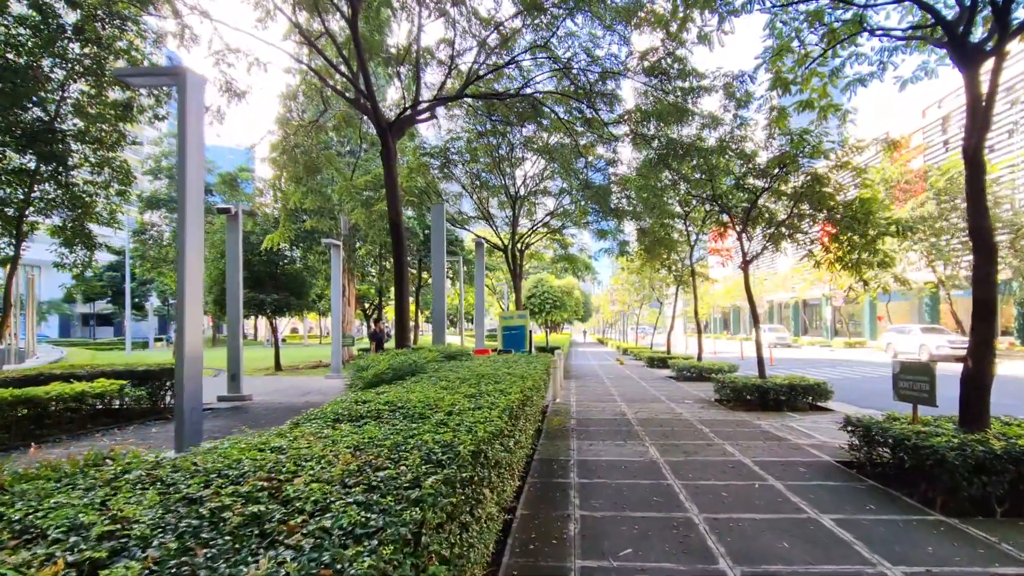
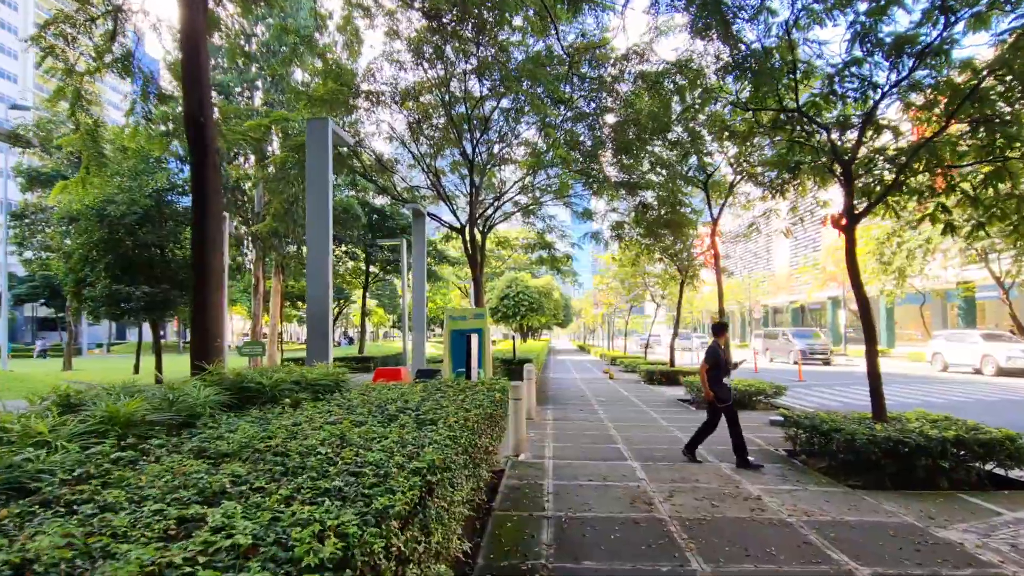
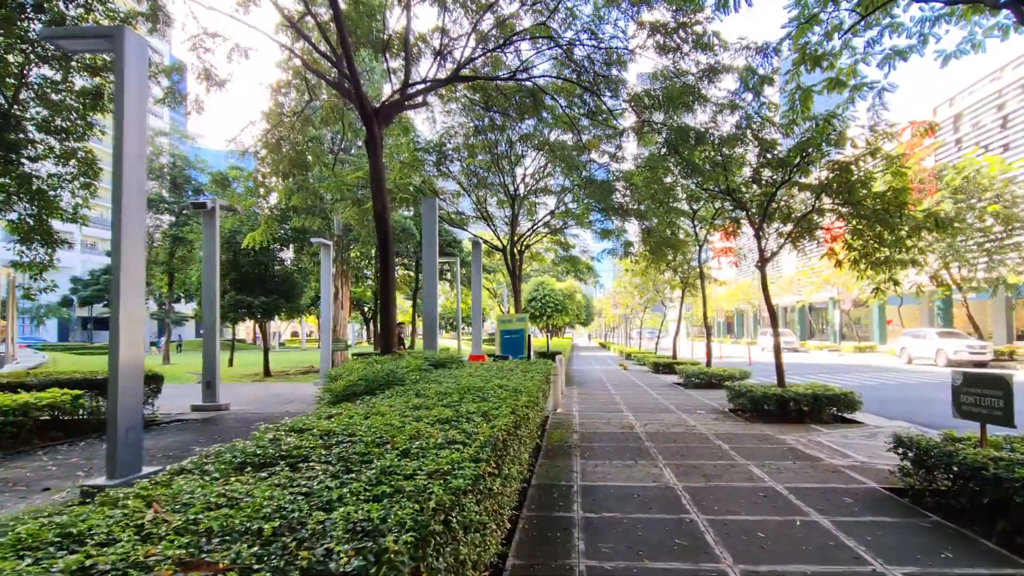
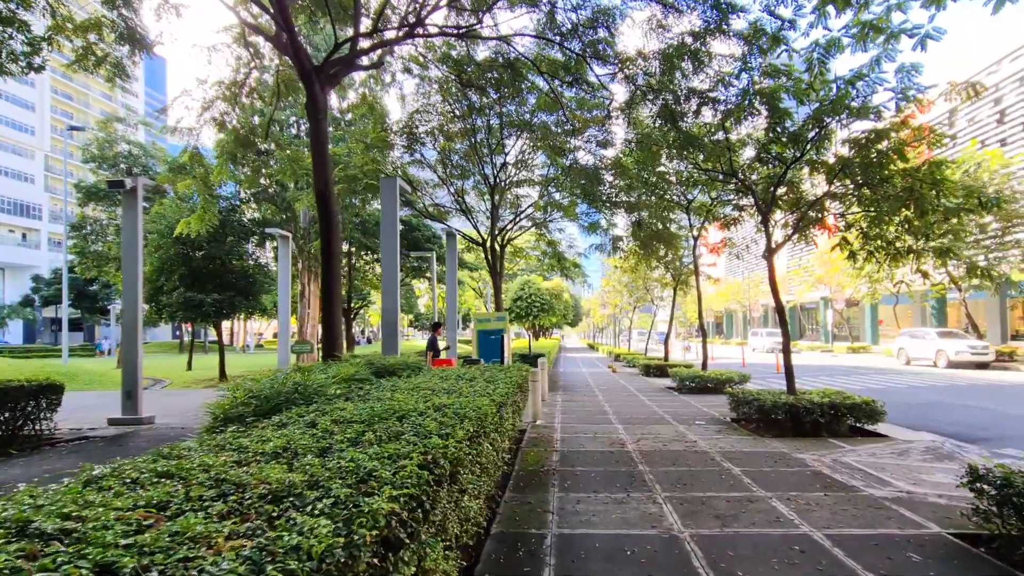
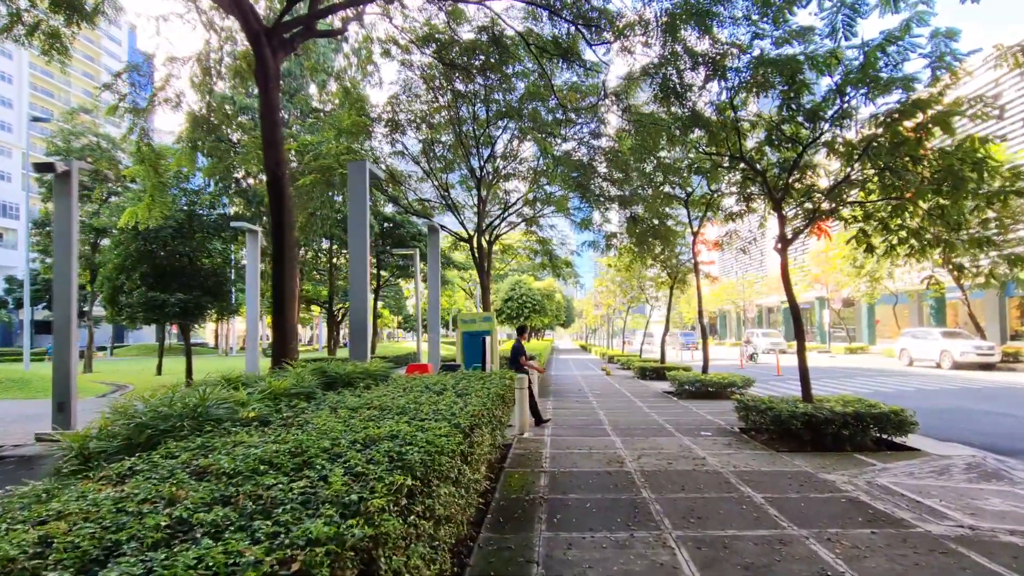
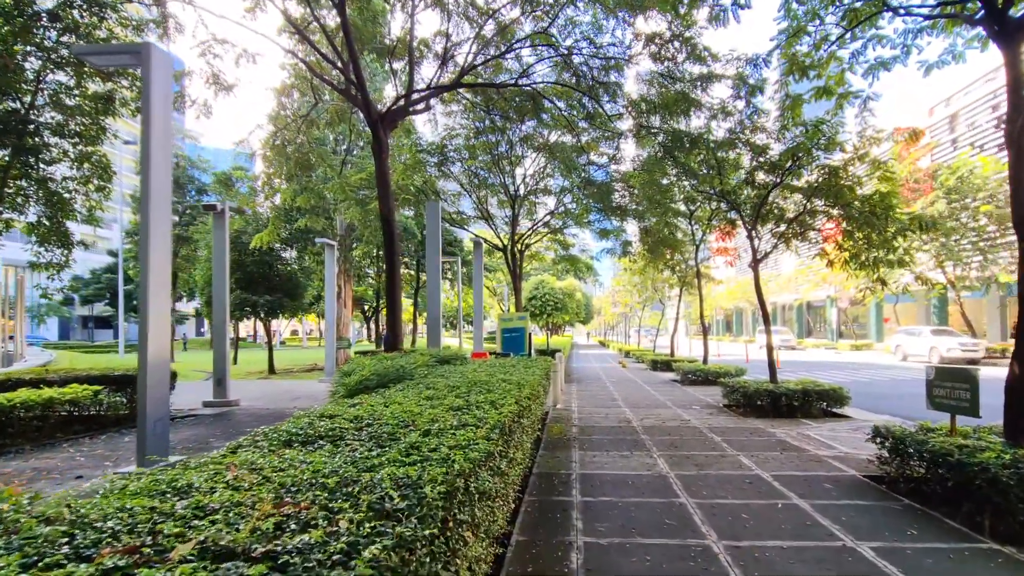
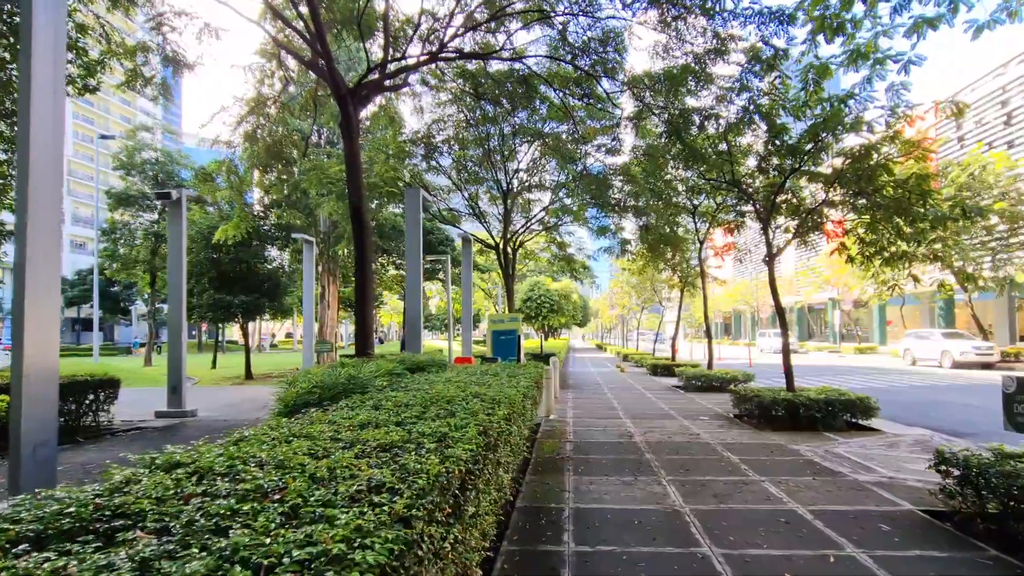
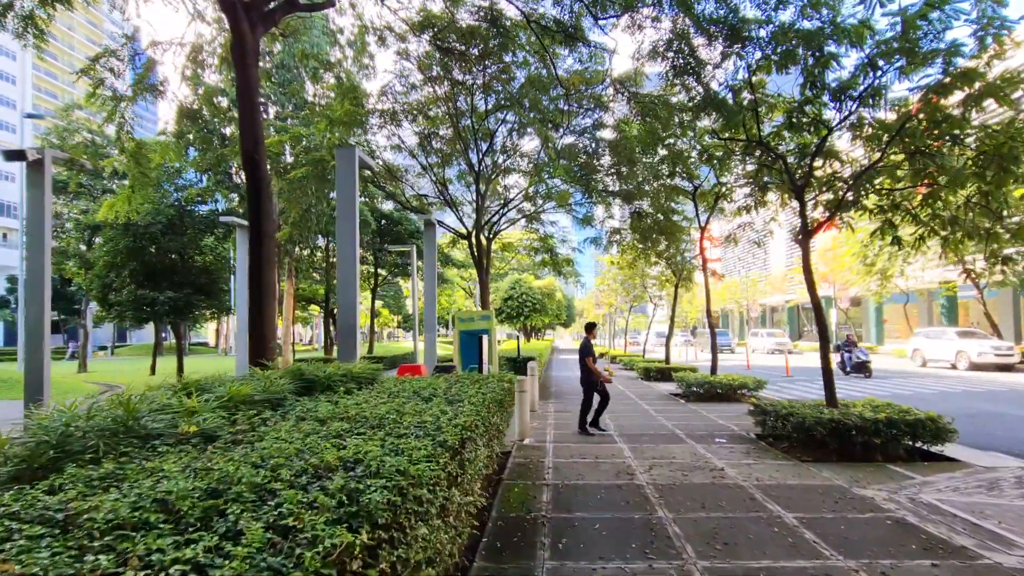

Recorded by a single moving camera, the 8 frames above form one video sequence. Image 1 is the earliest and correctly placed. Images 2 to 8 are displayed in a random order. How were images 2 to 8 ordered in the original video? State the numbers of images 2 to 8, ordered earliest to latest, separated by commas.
6, 3, 7, 4, 5, 8, 2
